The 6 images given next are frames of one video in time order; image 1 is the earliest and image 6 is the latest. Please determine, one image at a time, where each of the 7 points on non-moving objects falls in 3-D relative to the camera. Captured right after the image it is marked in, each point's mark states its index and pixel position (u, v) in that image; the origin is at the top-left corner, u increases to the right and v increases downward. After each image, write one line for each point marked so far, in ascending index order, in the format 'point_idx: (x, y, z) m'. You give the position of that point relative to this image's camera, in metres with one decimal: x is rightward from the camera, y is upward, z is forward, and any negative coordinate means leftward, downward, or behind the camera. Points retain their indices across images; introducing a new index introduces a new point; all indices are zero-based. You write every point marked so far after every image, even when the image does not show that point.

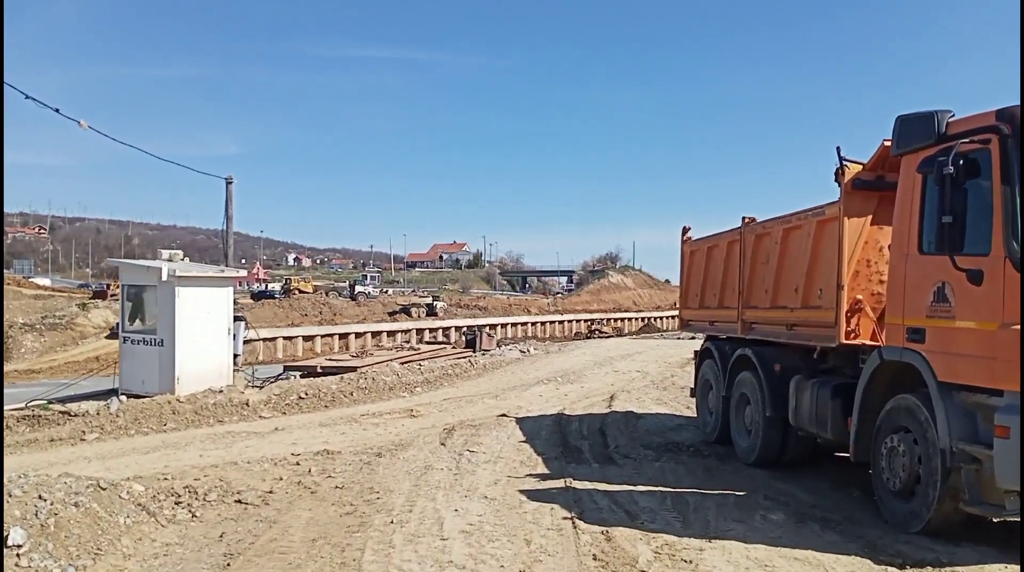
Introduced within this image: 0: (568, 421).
0: (+0.8, -2.0, +11.2) m
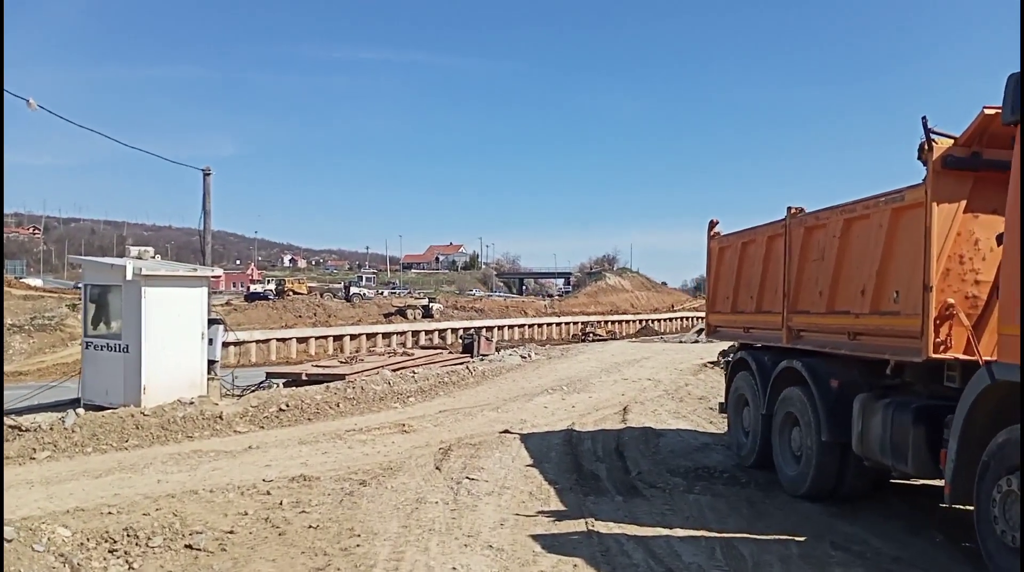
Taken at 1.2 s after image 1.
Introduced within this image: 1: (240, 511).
0: (+0.9, -2.0, +9.9) m
1: (-2.6, -2.1, +7.1) m
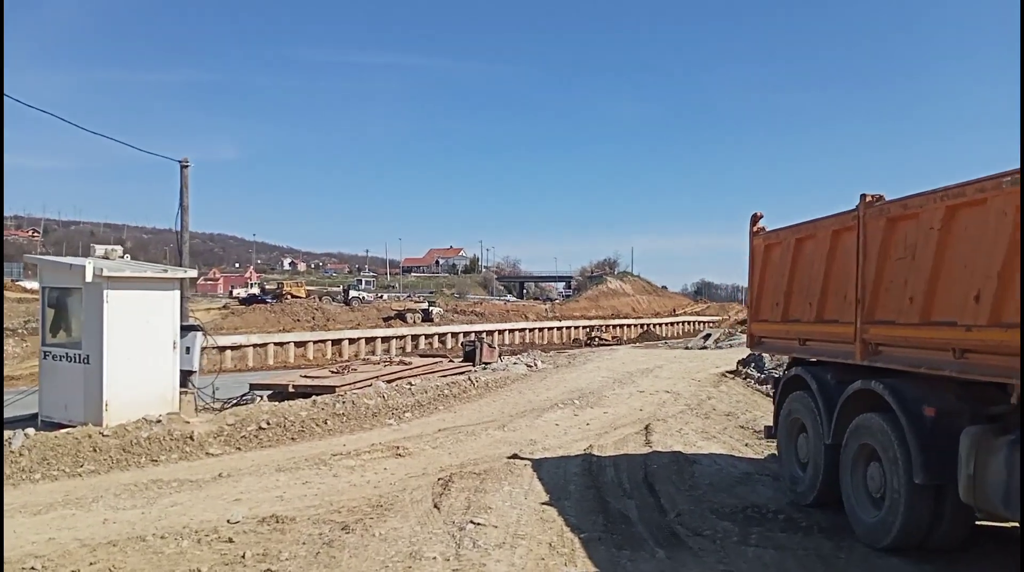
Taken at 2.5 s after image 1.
0: (+1.0, -2.1, +8.5) m
1: (-2.4, -2.1, +5.7) m
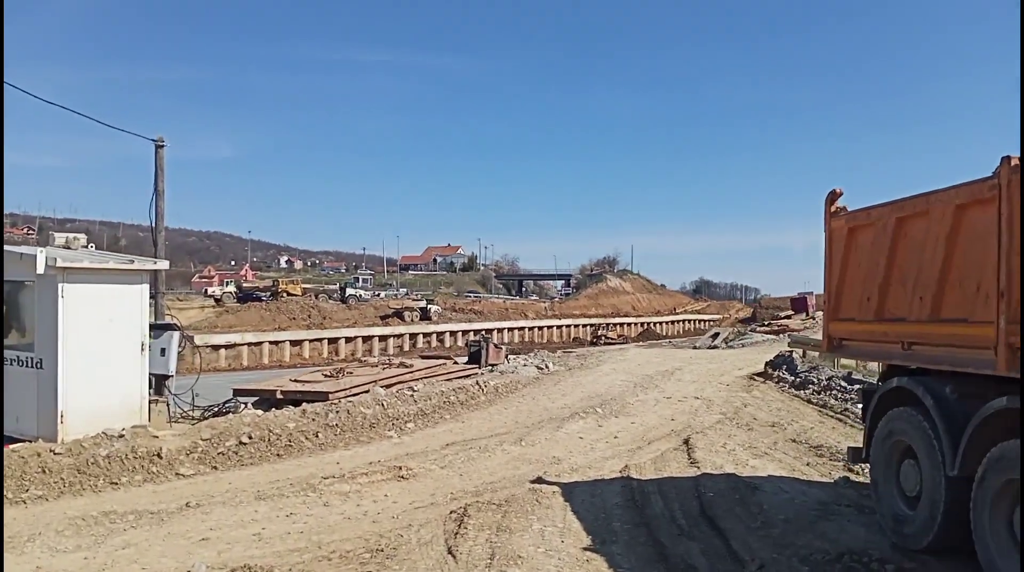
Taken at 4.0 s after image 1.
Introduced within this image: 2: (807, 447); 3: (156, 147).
0: (+1.2, -2.0, +7.1) m
1: (-2.2, -2.0, +4.3) m
2: (+3.7, -2.0, +9.6) m
3: (-5.9, +2.3, +12.5) m
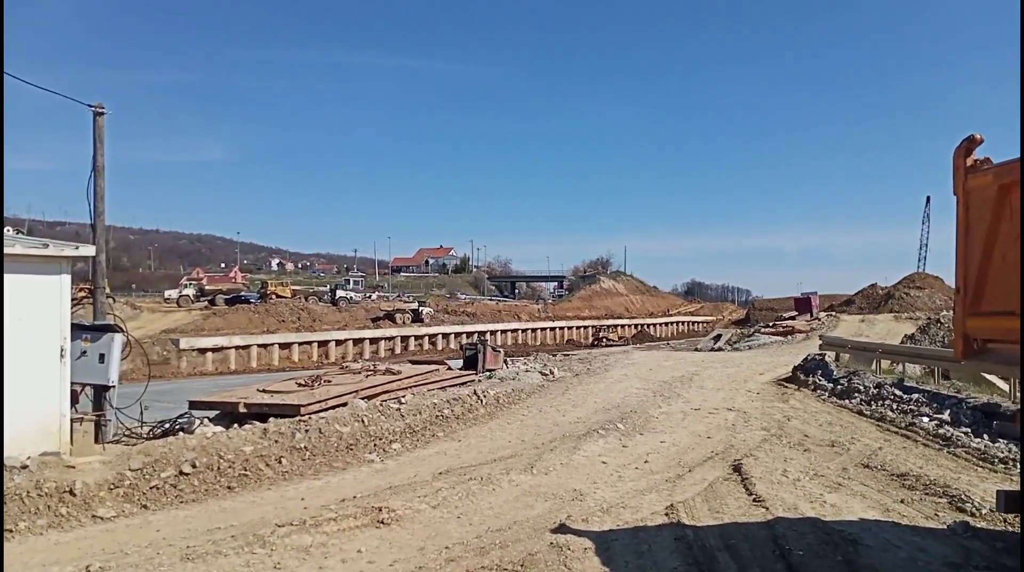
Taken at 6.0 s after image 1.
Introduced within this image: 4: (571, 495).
0: (+1.4, -1.9, +5.2) m
1: (-2.0, -1.9, +2.4) m
2: (+3.8, -1.9, +7.7) m
3: (-5.9, +2.4, +10.6) m
4: (+0.6, -2.0, +7.1) m
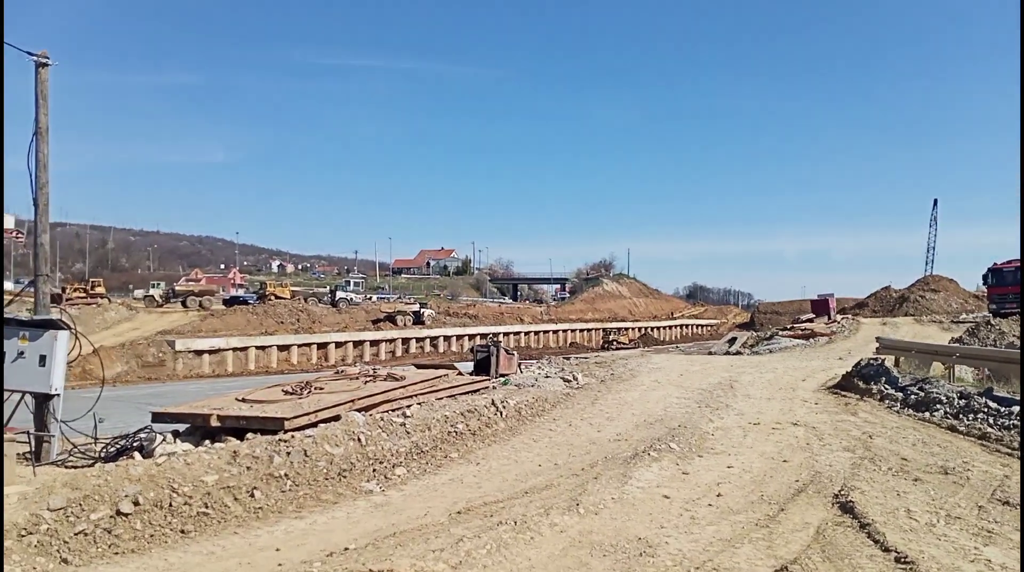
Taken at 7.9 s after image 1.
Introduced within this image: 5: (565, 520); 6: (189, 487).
0: (+1.7, -1.7, +3.4) m
1: (-1.7, -1.8, +0.5) m
2: (+4.2, -1.8, +5.9) m
3: (-5.5, +2.5, +8.8) m
4: (+0.9, -1.8, +5.3) m
5: (+0.4, -1.8, +5.9) m
6: (-2.7, -1.7, +6.3) m
